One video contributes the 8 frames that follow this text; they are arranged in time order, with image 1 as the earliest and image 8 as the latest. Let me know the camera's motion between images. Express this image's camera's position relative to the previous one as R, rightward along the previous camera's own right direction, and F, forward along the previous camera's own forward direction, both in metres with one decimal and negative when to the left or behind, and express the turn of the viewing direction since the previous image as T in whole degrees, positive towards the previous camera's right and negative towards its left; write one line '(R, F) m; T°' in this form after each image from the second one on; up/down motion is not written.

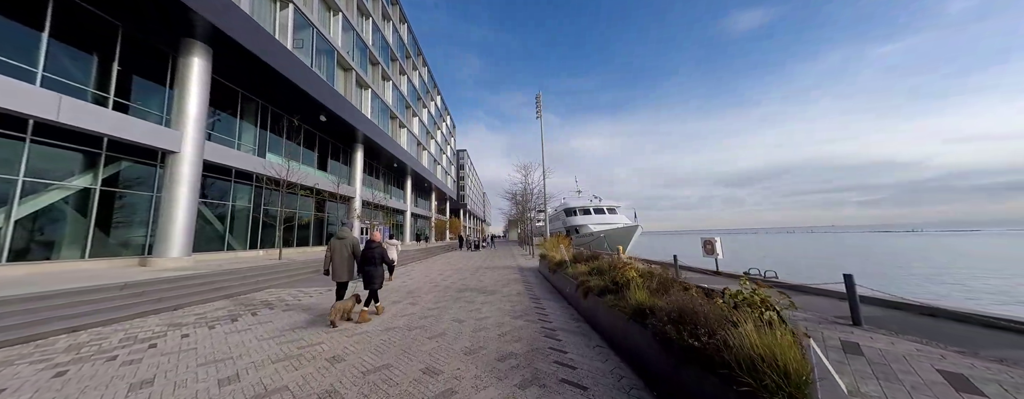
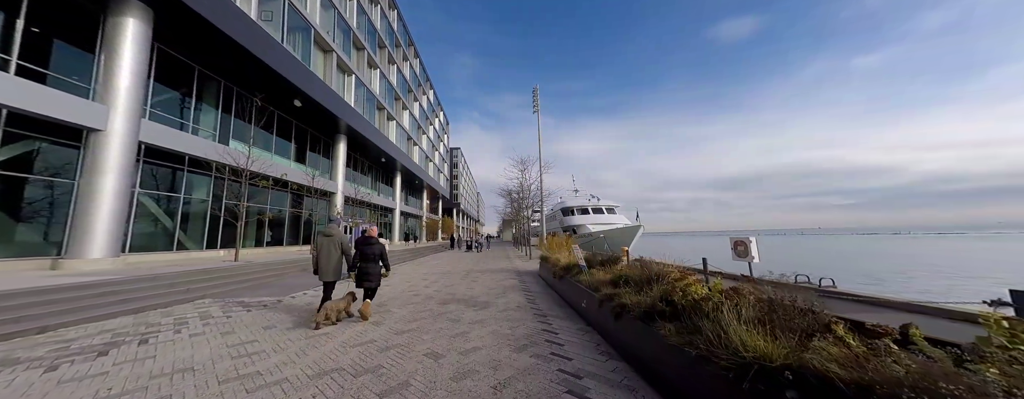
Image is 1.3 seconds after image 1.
(-0.1, +1.6) m; +1°
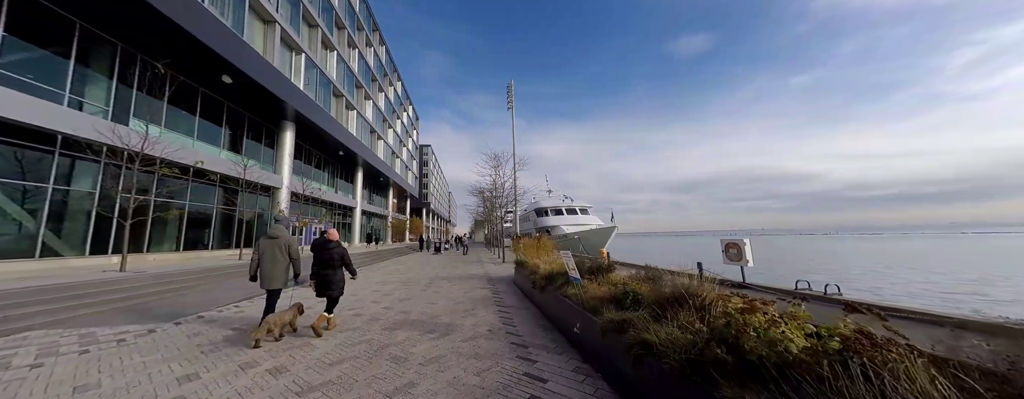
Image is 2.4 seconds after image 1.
(0.0, +1.4) m; +6°
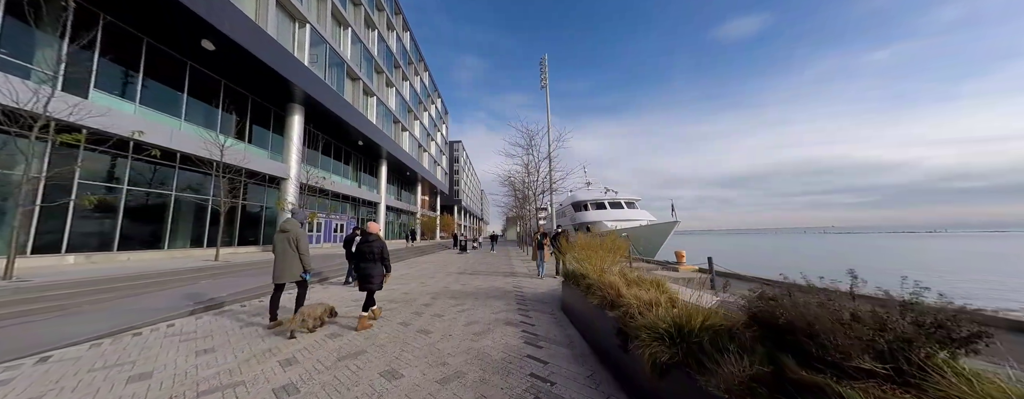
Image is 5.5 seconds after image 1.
(-0.3, +3.8) m; -7°
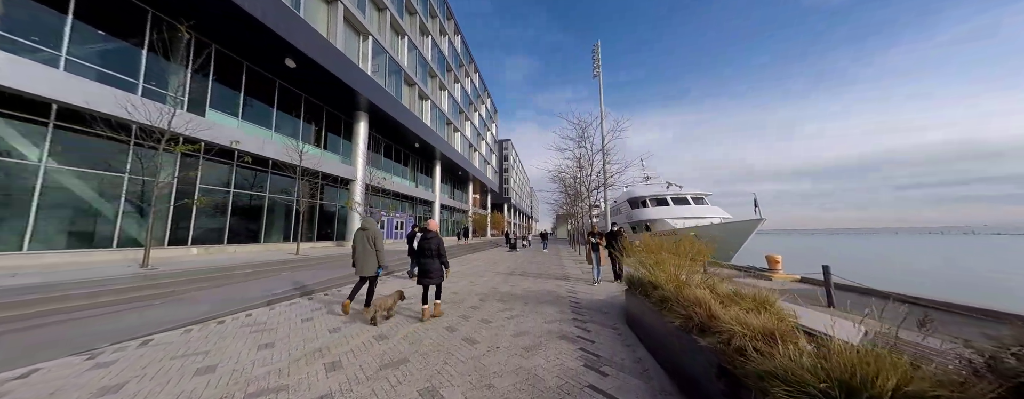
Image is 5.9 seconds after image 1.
(-0.1, +0.6) m; -10°
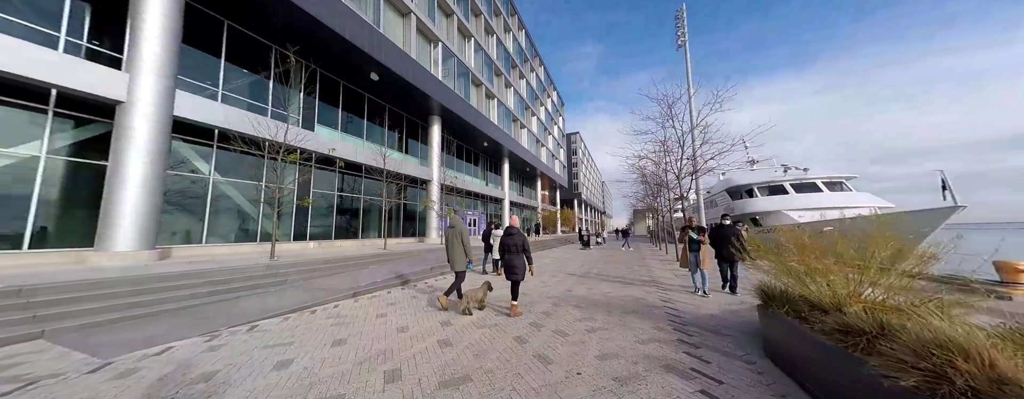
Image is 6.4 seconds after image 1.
(-0.1, +0.8) m; -14°
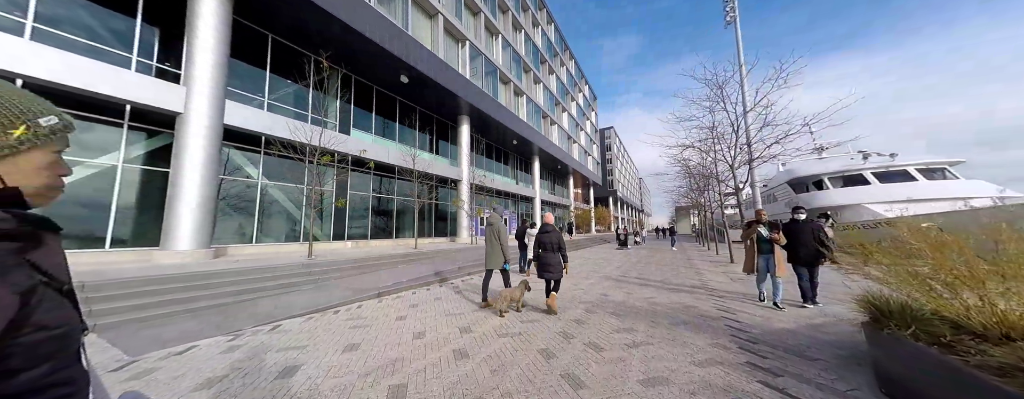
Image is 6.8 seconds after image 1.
(+0.1, +0.5) m; -7°
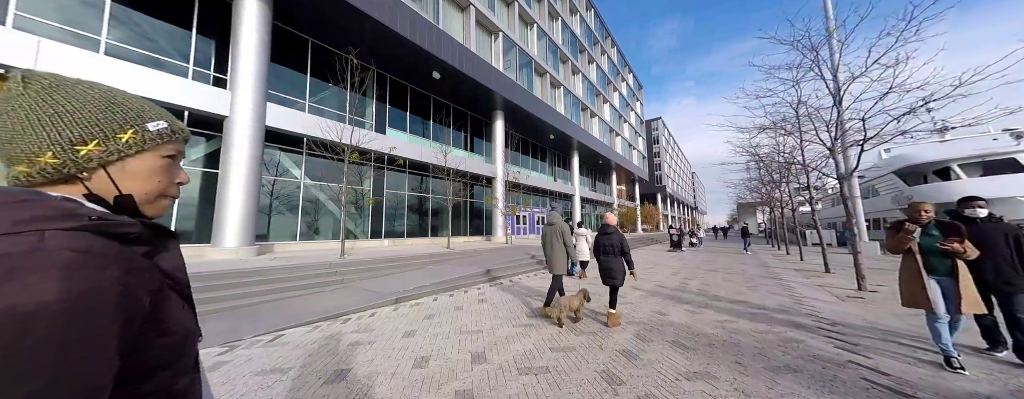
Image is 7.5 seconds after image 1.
(+0.2, +0.9) m; -8°
